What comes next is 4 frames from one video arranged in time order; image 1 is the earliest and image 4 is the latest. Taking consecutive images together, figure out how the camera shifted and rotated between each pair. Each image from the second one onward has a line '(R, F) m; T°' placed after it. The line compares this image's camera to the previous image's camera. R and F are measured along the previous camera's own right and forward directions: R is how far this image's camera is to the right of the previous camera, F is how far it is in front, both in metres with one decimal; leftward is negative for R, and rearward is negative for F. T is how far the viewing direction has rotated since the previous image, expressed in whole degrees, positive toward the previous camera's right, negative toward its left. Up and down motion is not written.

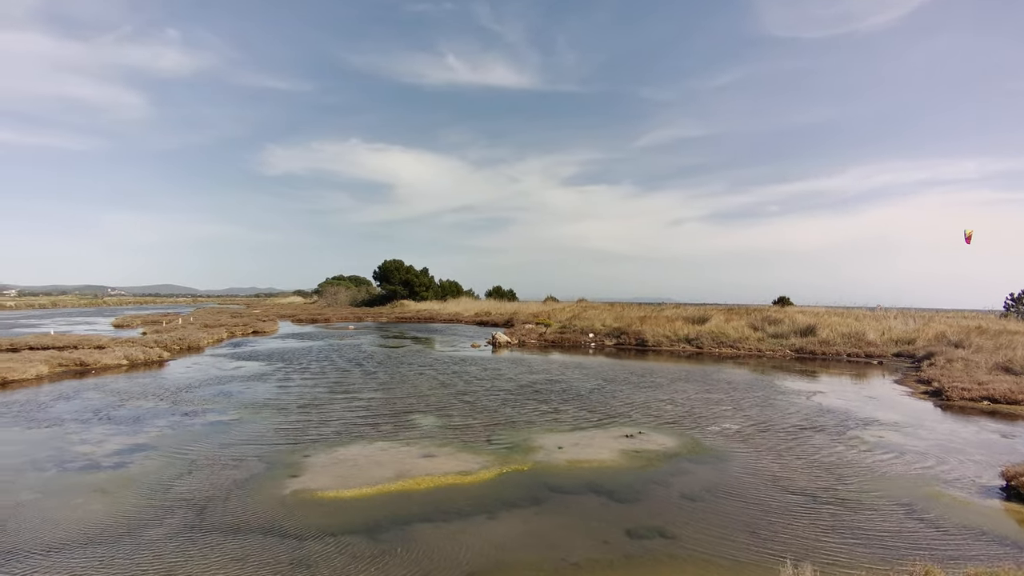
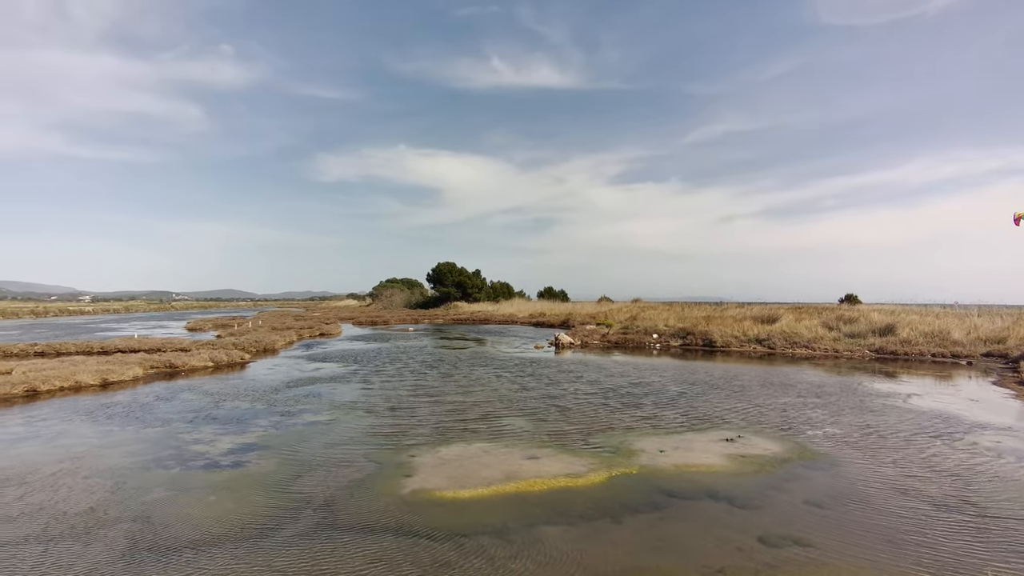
(-1.0, +0.1) m; -4°
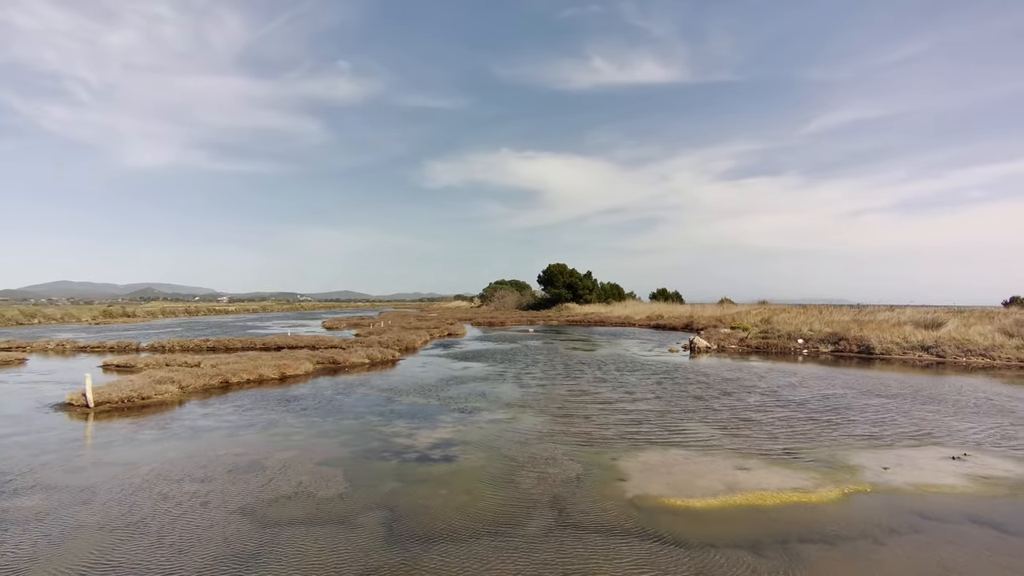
(-1.8, 0.0) m; -10°
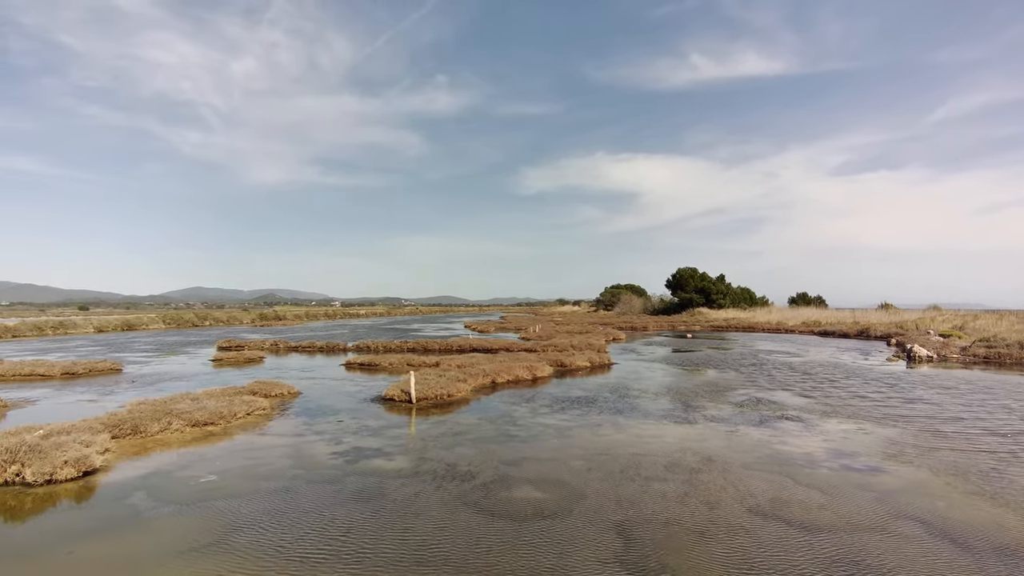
(-5.8, -0.8) m; -9°
